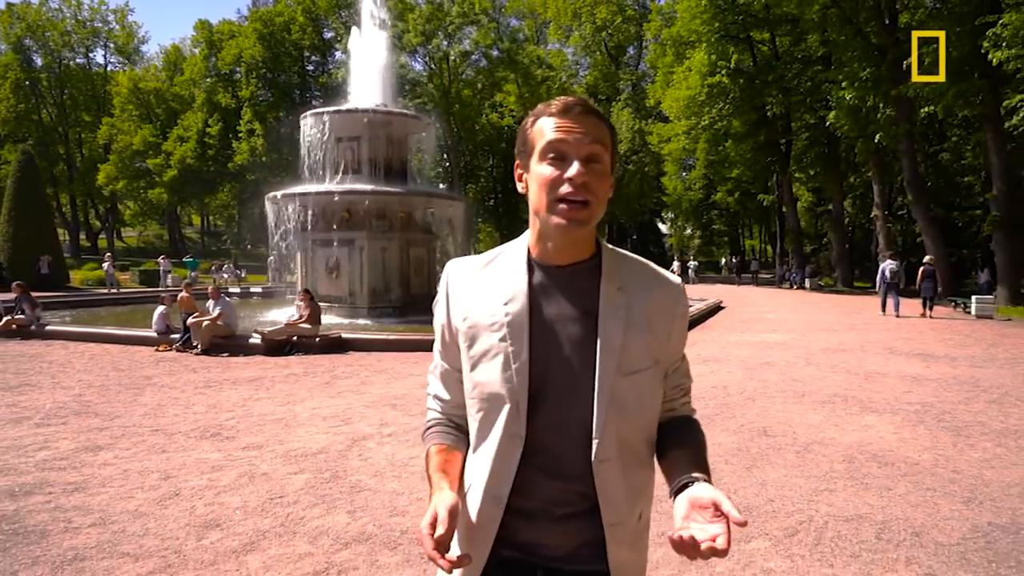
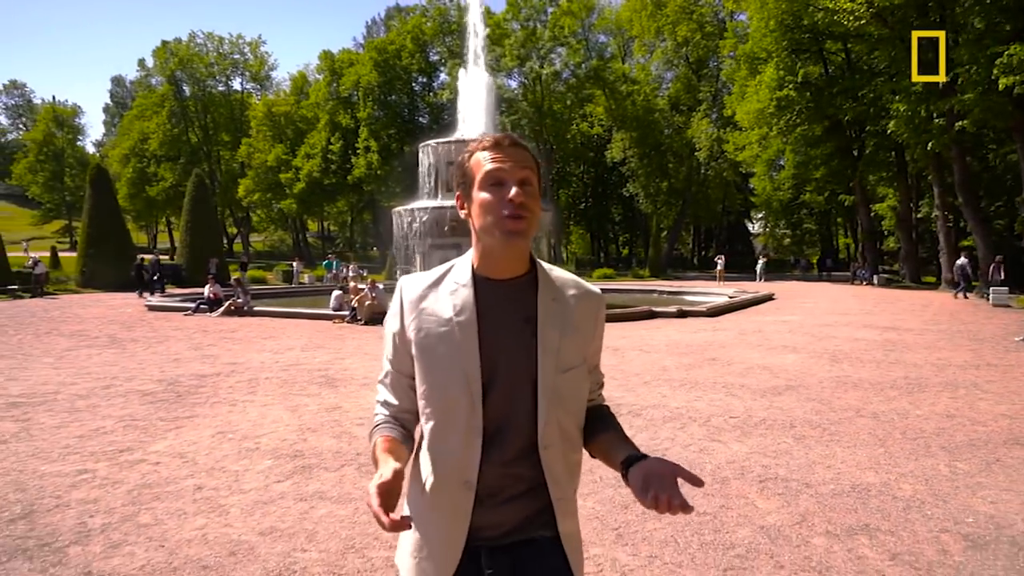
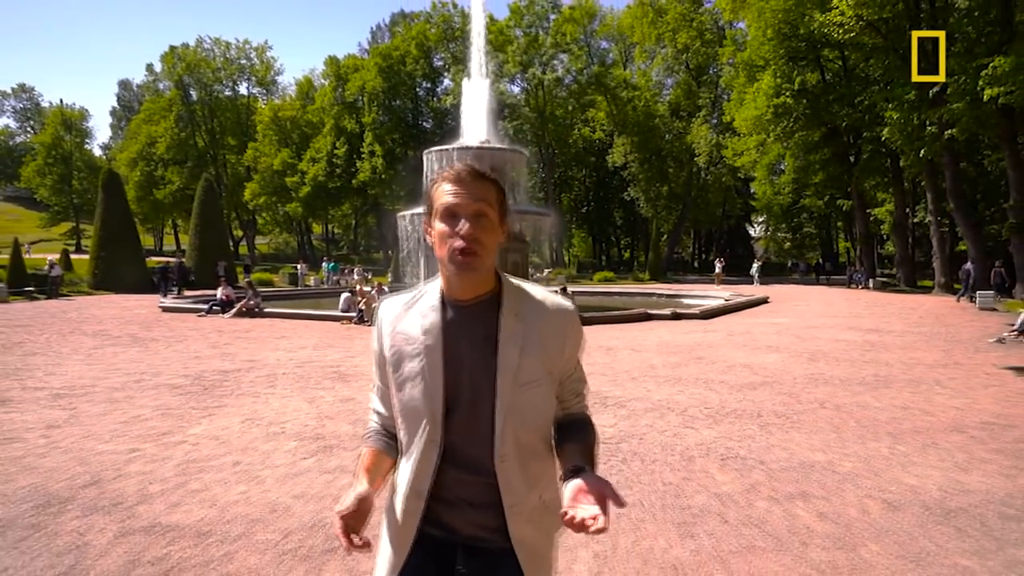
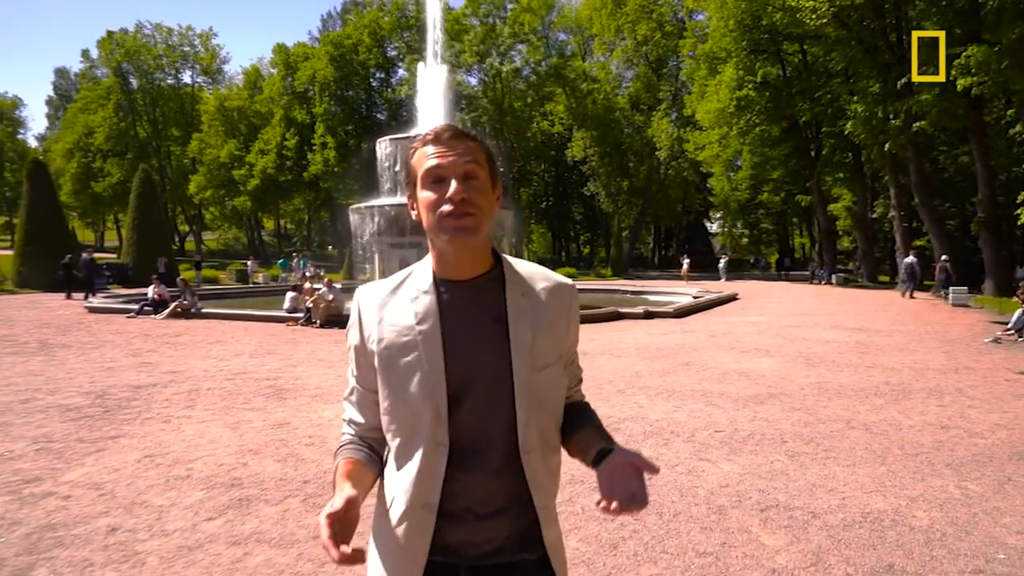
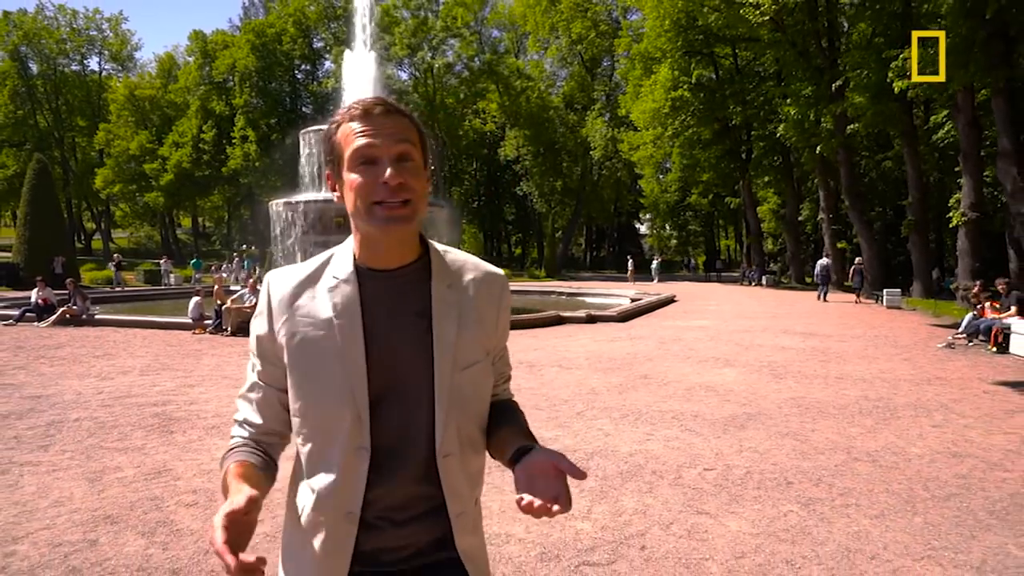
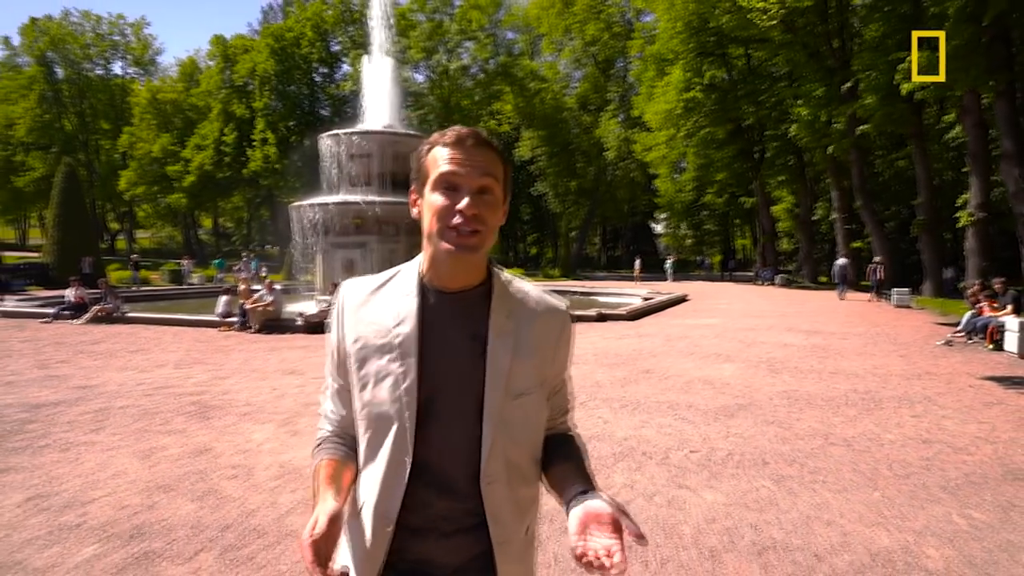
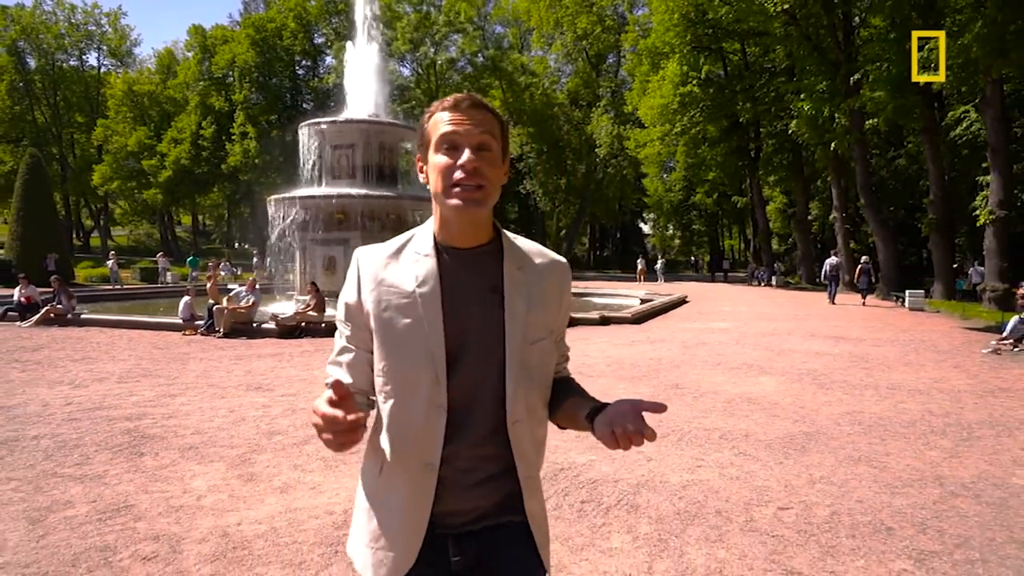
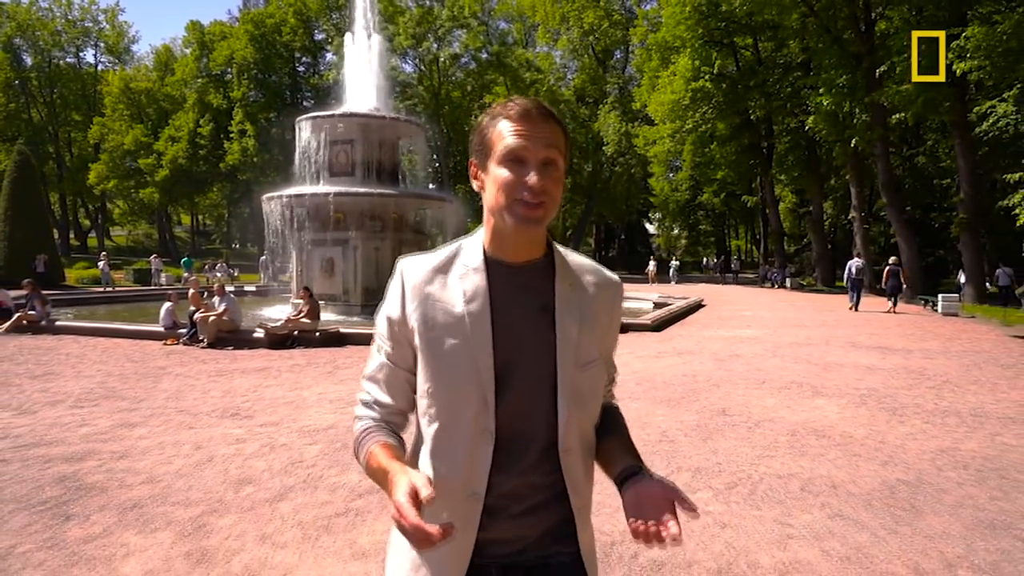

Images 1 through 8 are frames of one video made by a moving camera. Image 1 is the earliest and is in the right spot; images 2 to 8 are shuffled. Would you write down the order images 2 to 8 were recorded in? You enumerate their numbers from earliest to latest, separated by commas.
8, 7, 5, 6, 4, 2, 3
